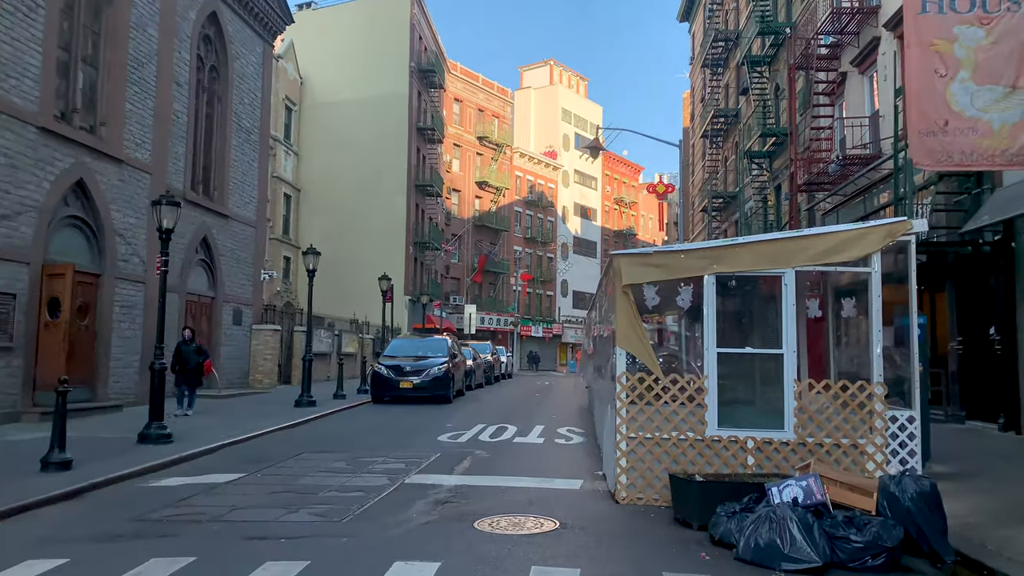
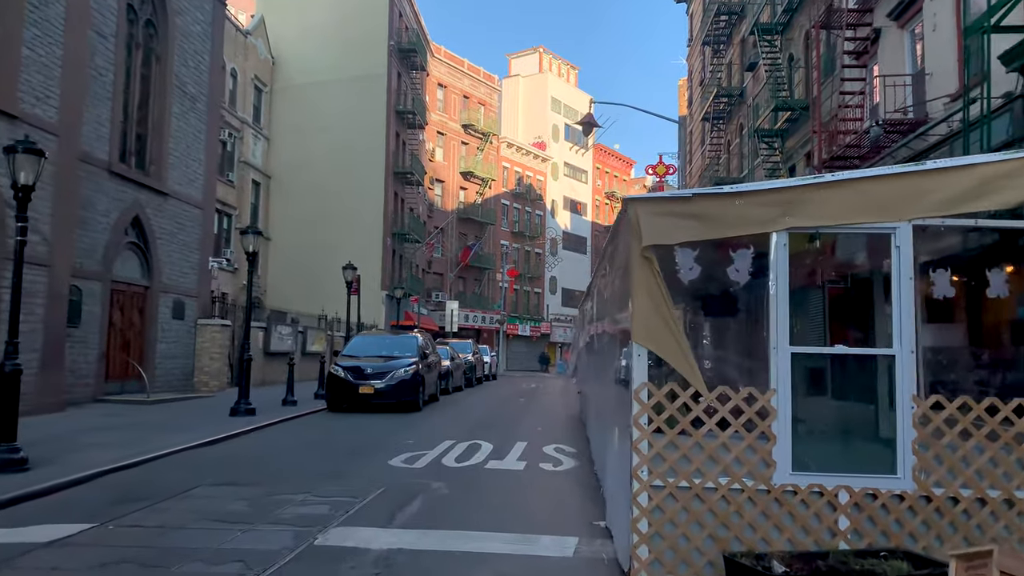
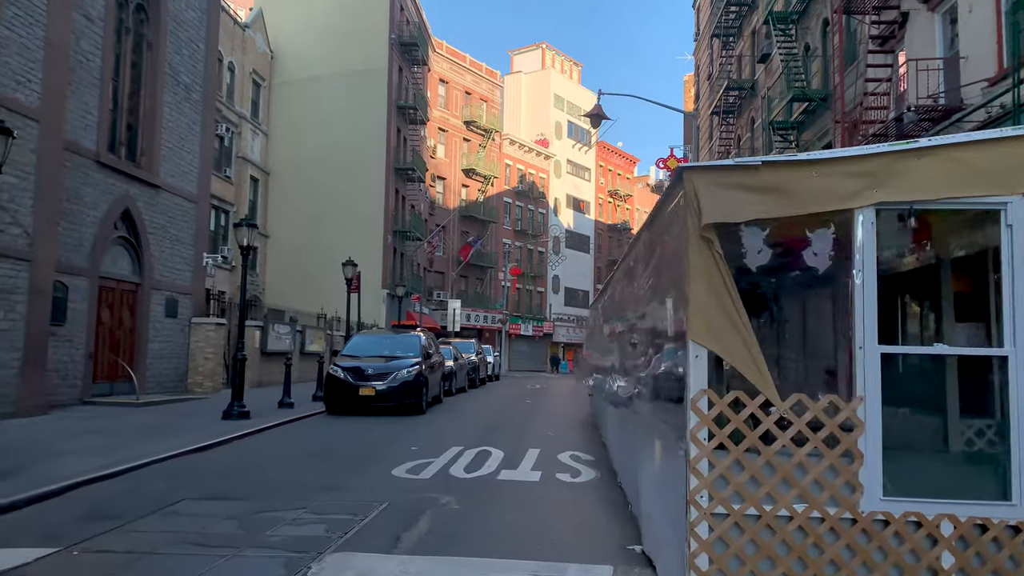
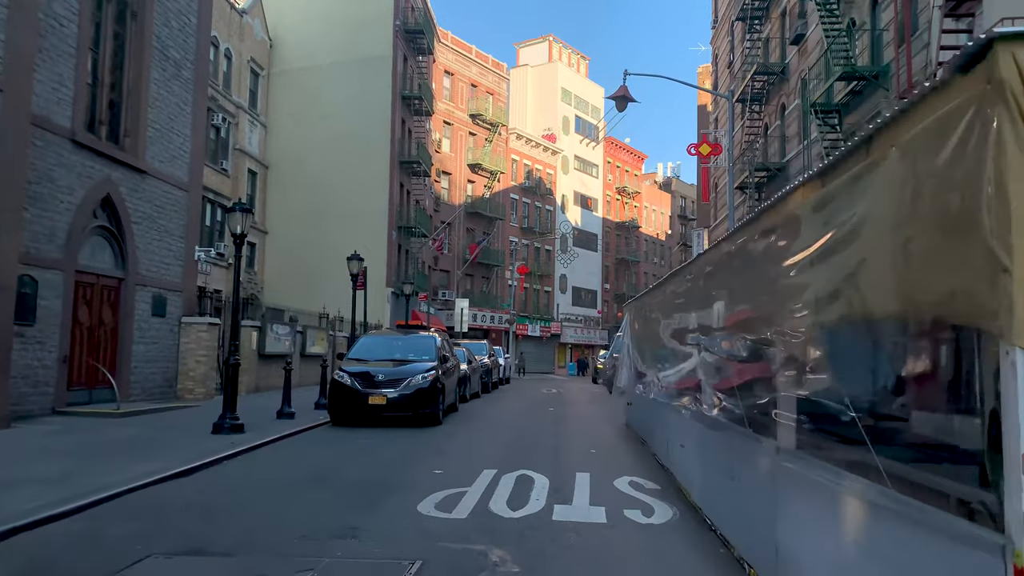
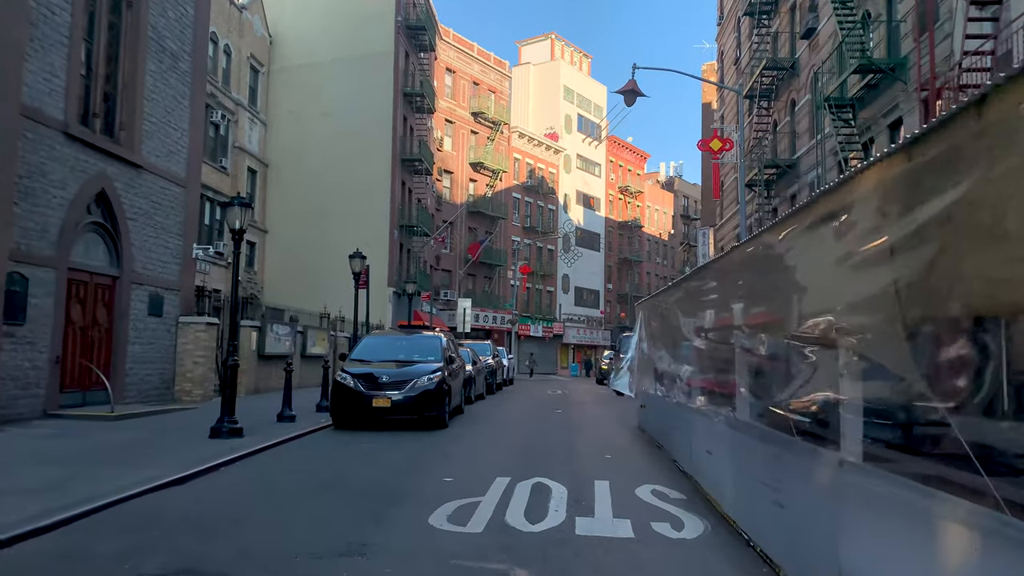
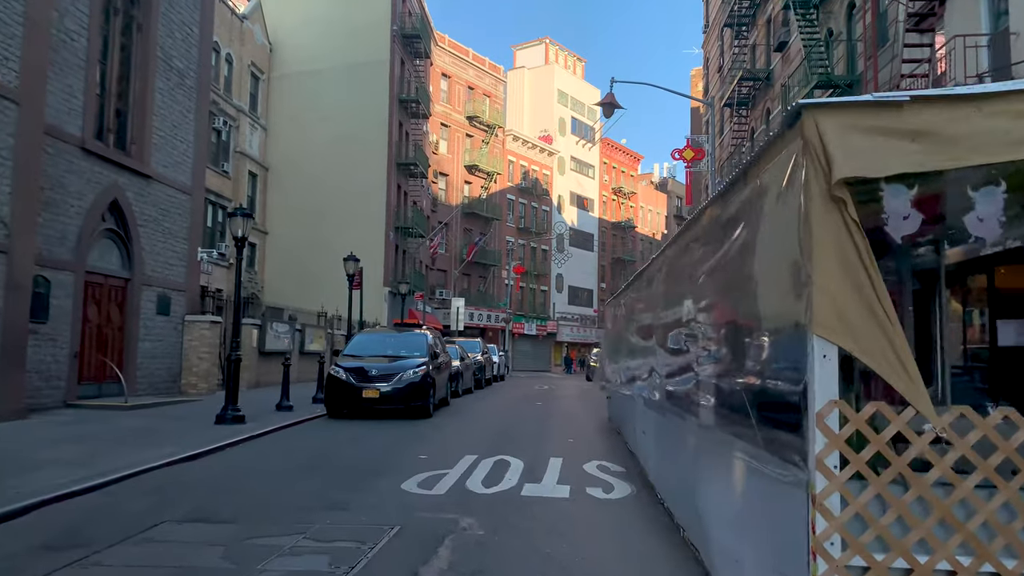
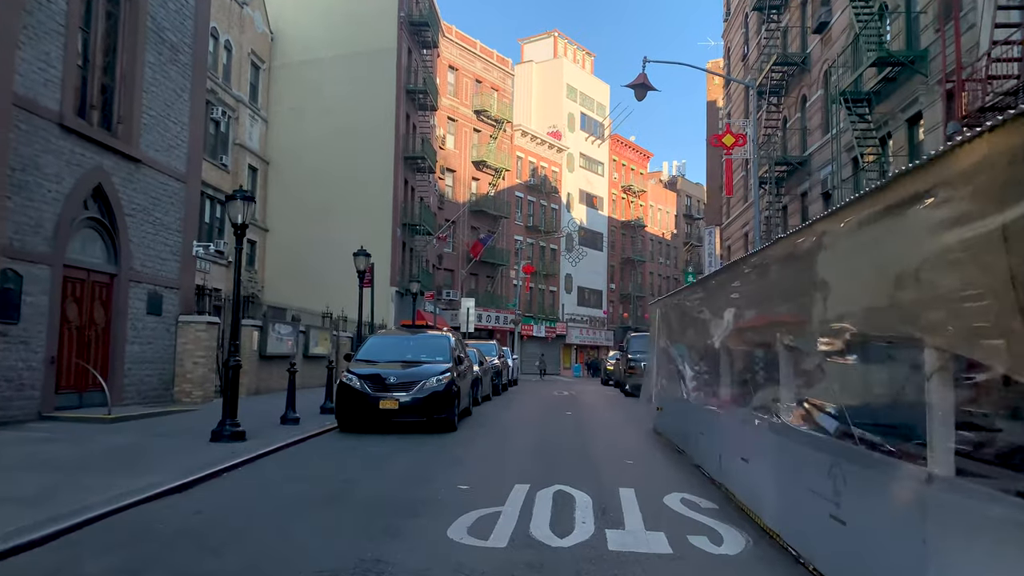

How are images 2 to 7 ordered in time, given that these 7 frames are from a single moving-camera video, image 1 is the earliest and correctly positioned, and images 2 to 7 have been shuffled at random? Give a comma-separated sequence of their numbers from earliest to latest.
2, 3, 6, 4, 5, 7
